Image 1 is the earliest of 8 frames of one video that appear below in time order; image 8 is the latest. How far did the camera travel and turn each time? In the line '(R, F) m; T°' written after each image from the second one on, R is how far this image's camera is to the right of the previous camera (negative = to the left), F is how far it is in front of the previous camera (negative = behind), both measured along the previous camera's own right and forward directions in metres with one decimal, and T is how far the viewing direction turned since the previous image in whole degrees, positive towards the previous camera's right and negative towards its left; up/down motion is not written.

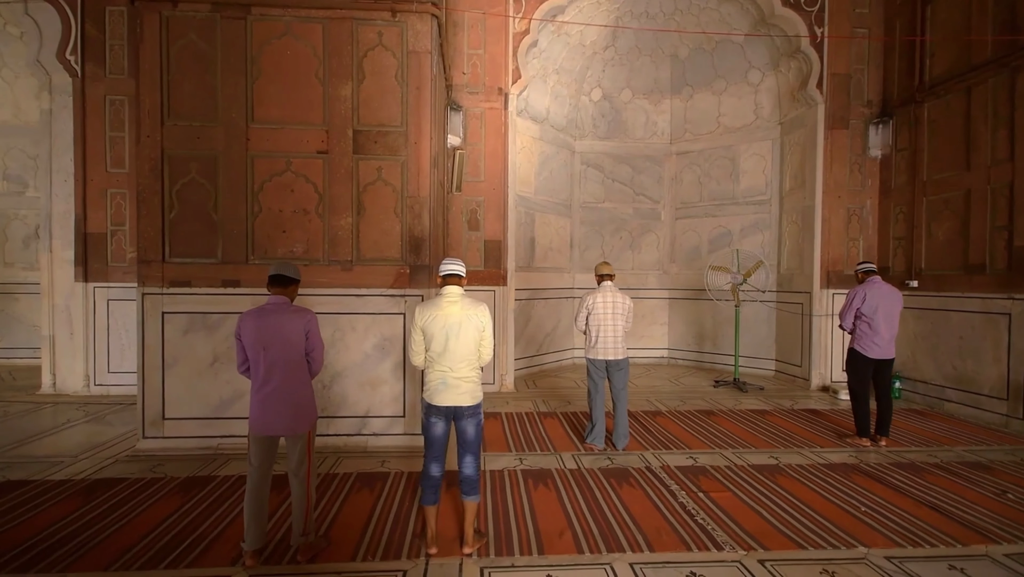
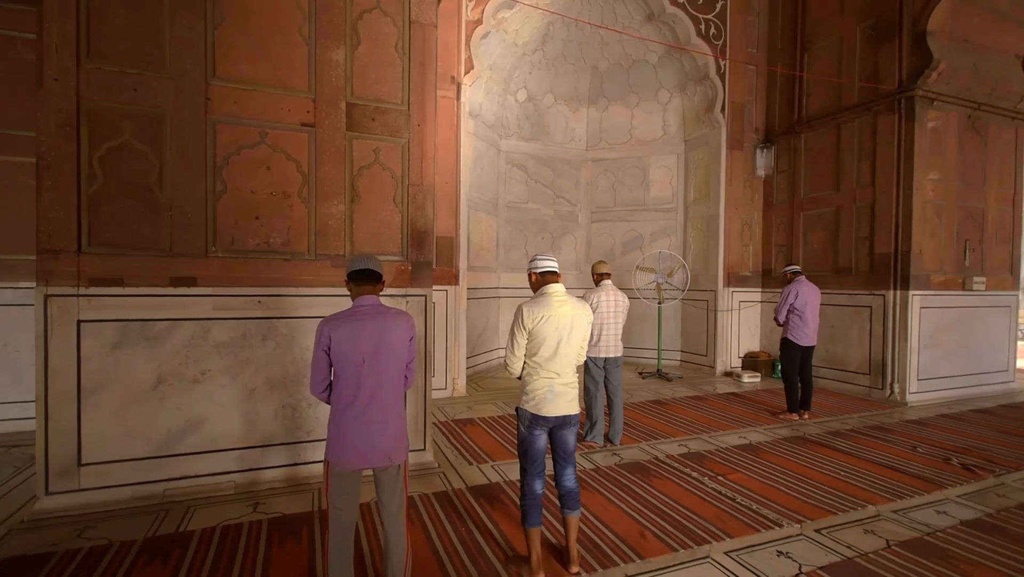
(-1.1, +0.3) m; +18°
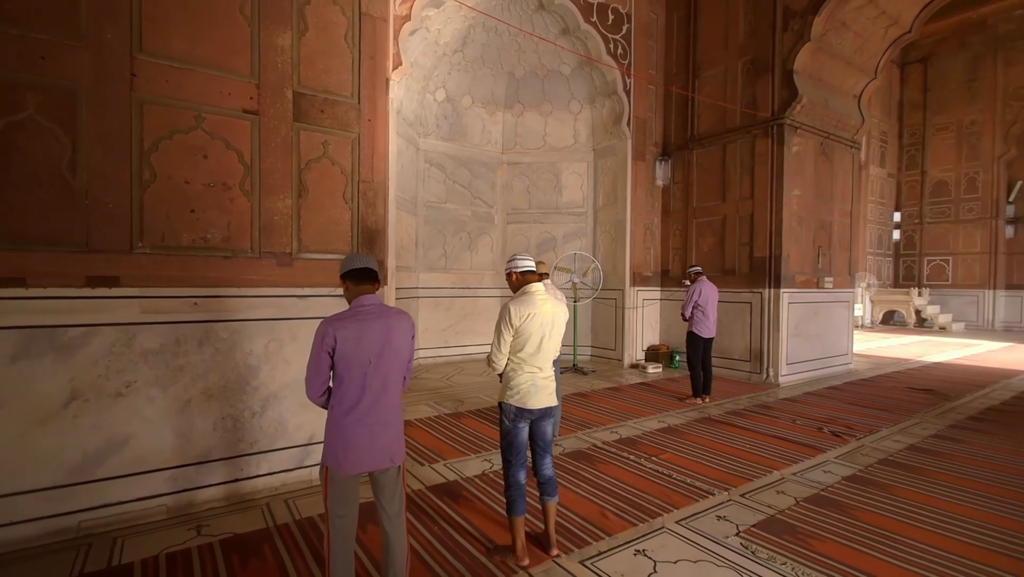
(-0.4, 0.0) m; +13°
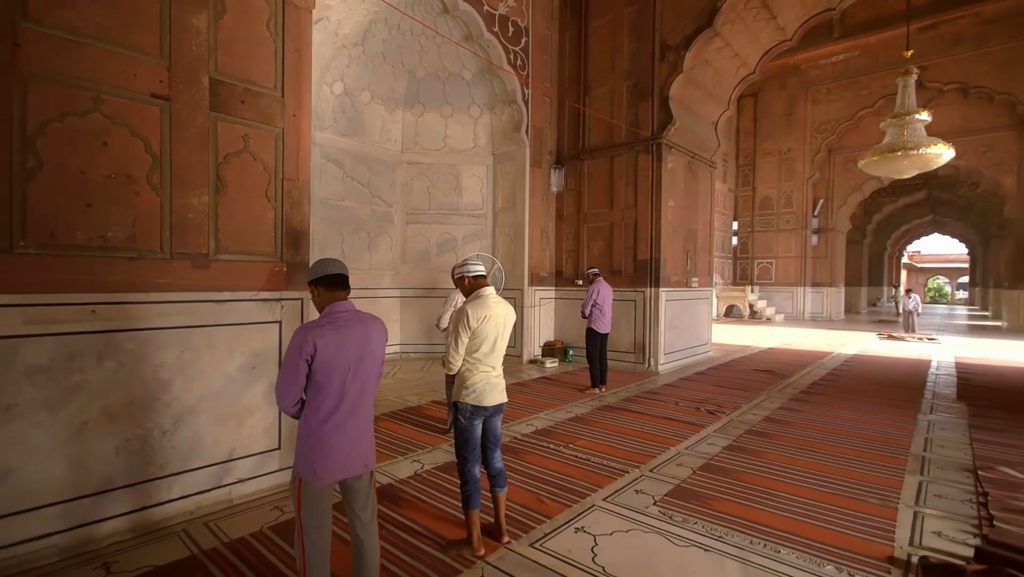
(-0.4, -0.1) m; +14°
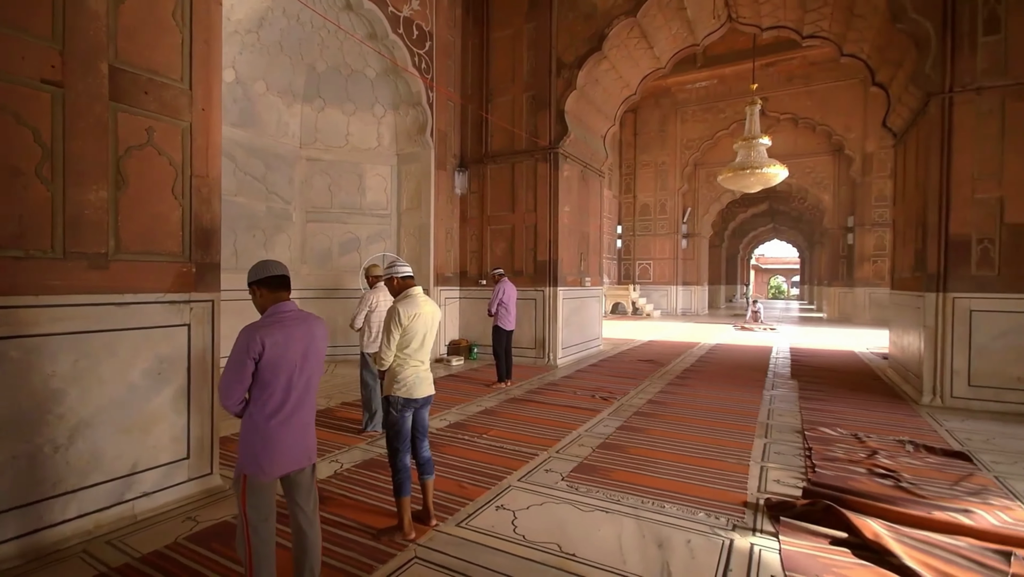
(-0.2, -0.2) m; +12°
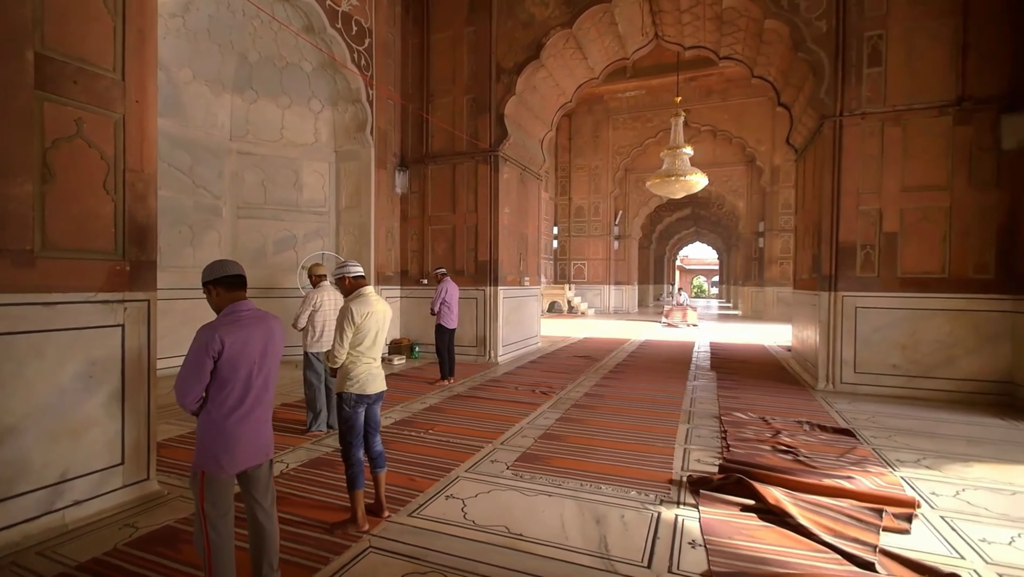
(-0.1, -0.2) m; +8°
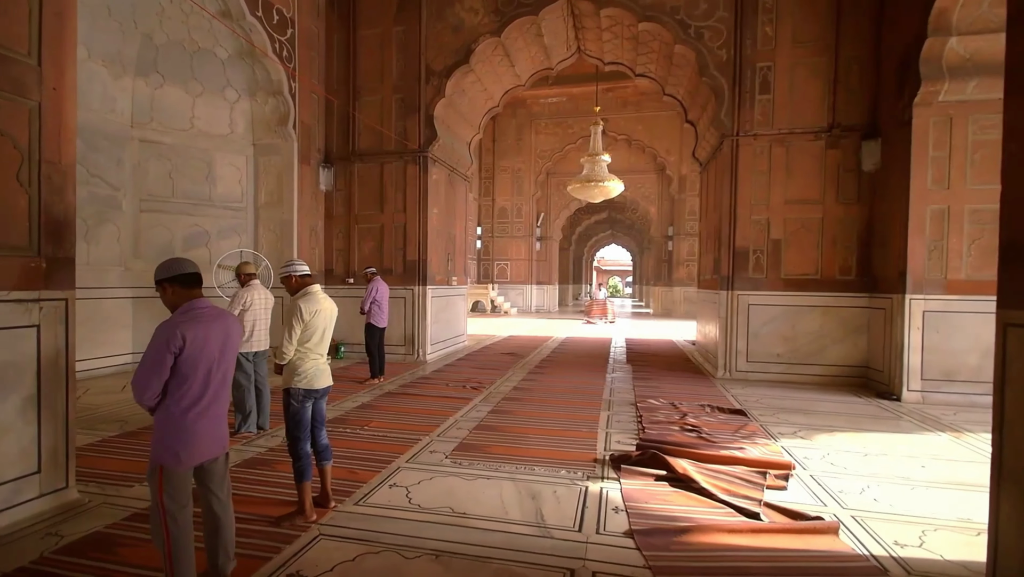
(-0.1, -0.2) m; +9°
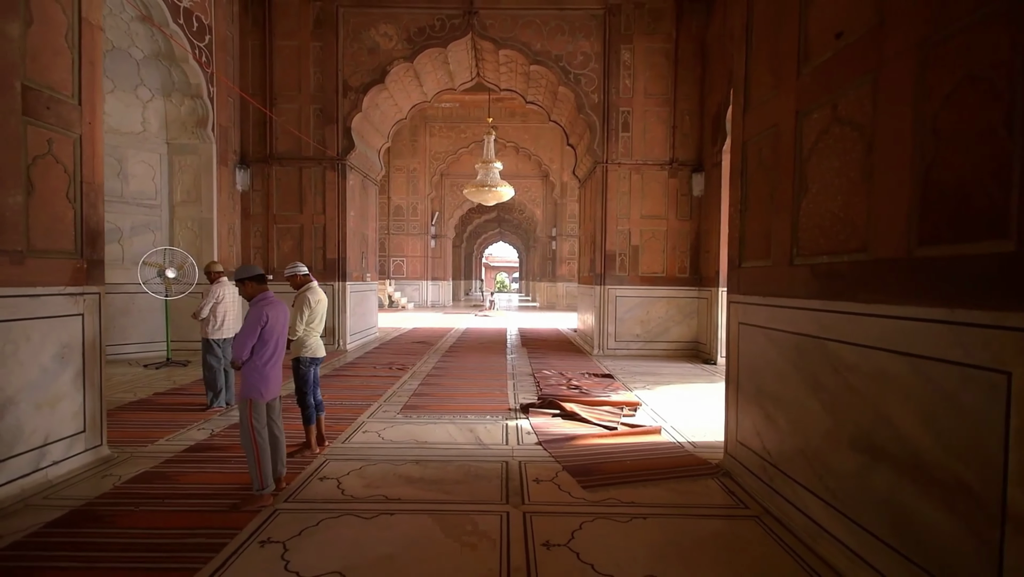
(-0.5, -1.2) m; +13°
